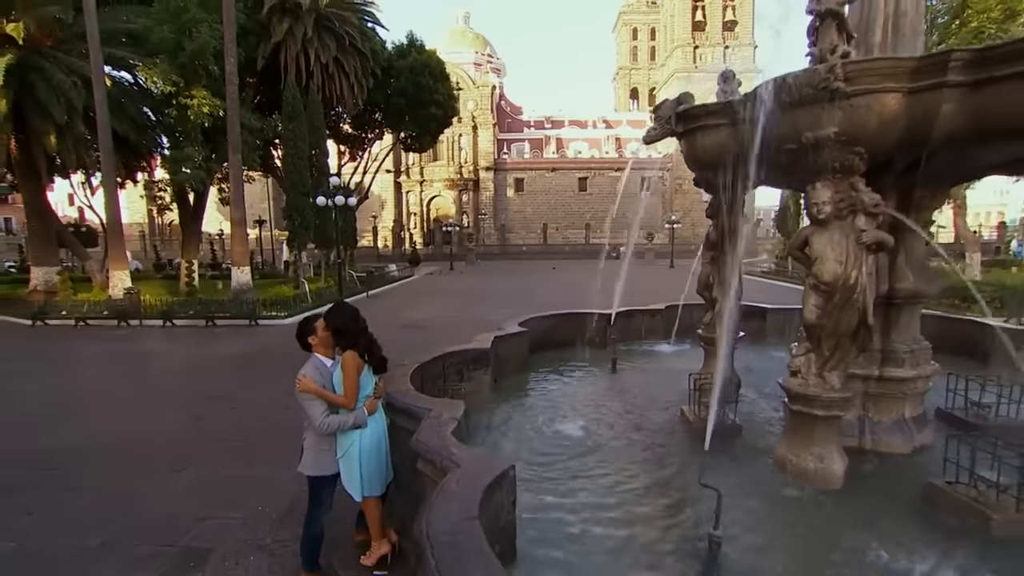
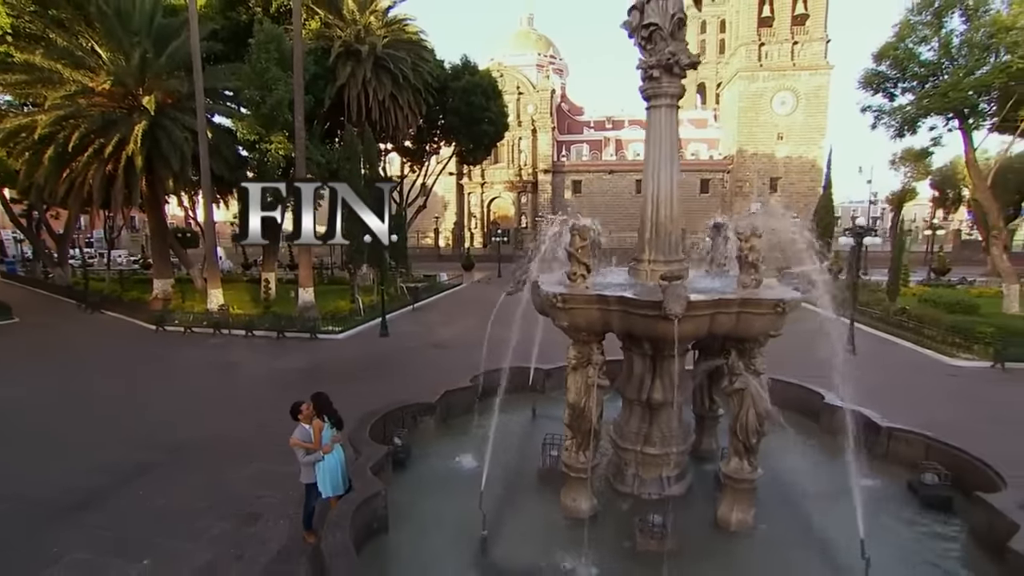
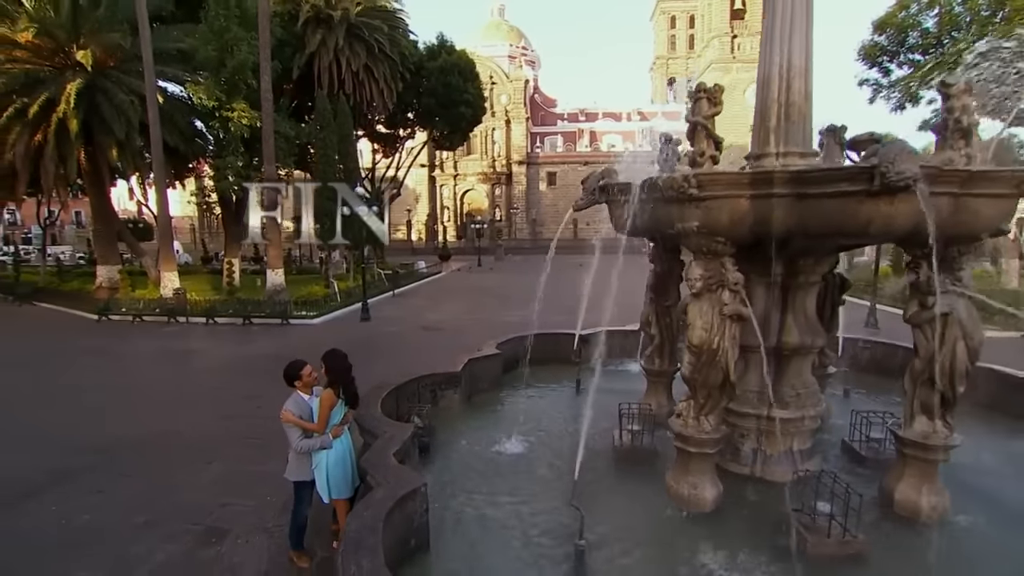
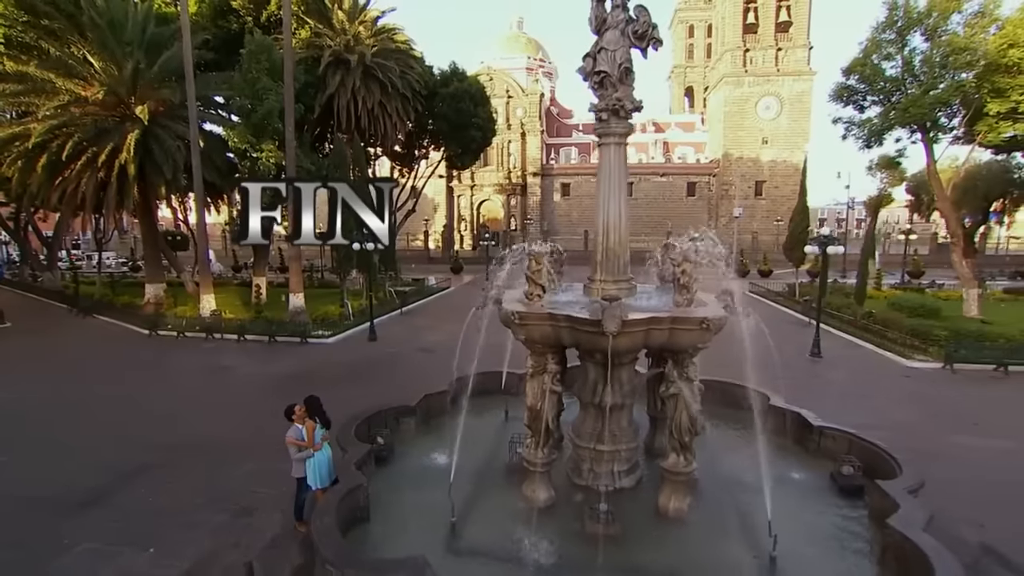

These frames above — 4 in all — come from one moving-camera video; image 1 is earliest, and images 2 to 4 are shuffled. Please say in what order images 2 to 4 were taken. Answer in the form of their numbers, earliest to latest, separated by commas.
3, 2, 4
